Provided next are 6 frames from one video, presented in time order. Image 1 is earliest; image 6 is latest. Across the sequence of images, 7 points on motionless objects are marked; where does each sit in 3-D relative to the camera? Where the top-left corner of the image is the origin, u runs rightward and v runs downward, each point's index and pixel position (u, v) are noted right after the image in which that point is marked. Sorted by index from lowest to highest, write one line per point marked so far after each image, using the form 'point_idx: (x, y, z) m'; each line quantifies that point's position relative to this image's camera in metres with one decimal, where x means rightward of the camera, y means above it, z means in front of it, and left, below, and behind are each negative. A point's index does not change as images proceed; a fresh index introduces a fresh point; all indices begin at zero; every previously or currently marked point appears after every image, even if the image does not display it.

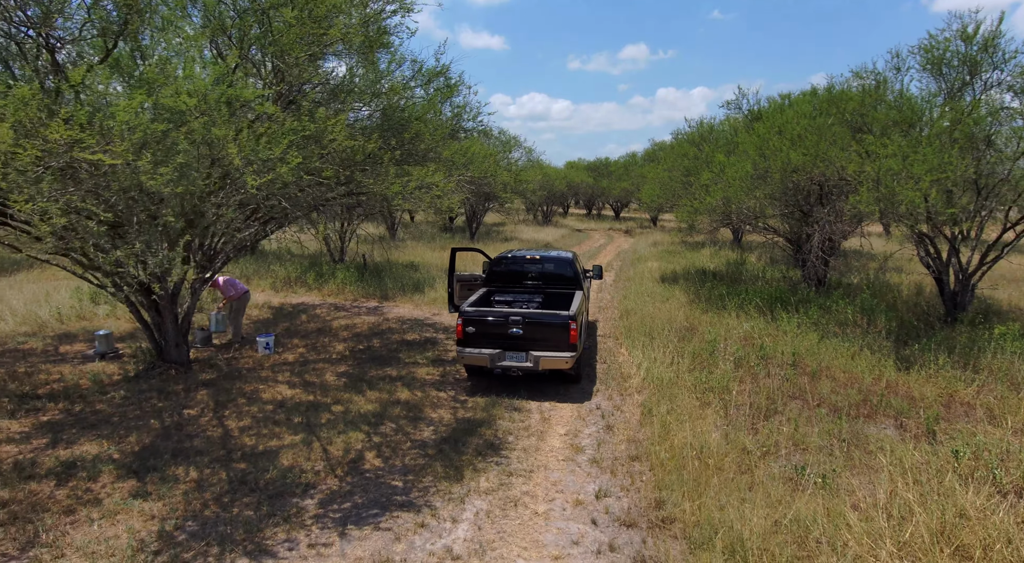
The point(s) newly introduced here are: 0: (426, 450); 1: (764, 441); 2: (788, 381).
0: (-0.8, -1.6, +6.0) m
1: (+2.4, -1.5, +6.0) m
2: (+3.4, -1.2, +7.6) m
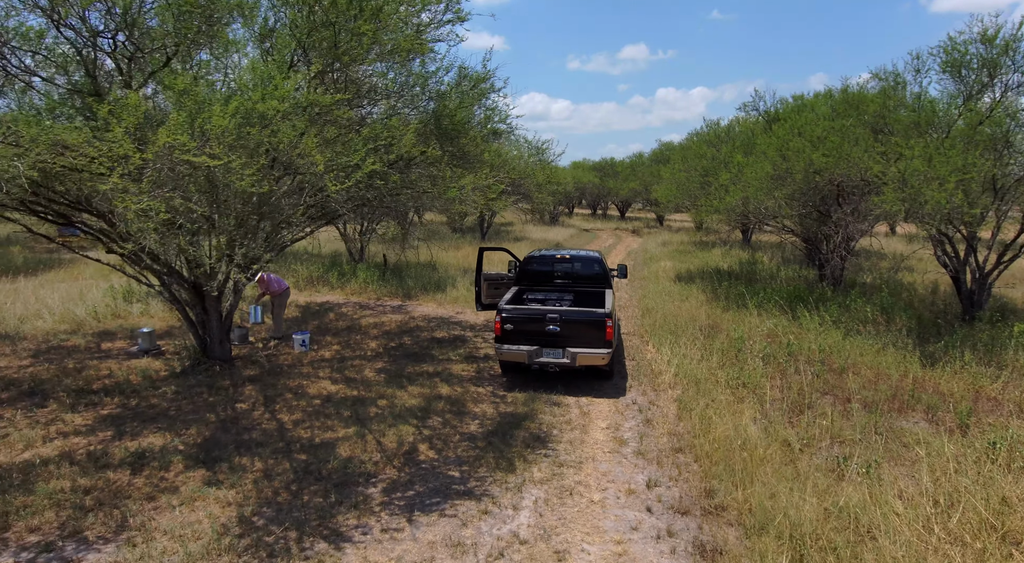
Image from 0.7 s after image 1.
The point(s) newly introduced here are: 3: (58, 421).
0: (-0.4, -1.6, +6.2) m
1: (+2.9, -1.5, +6.2) m
2: (+3.9, -1.2, +7.8) m
3: (-4.7, -1.4, +6.4) m
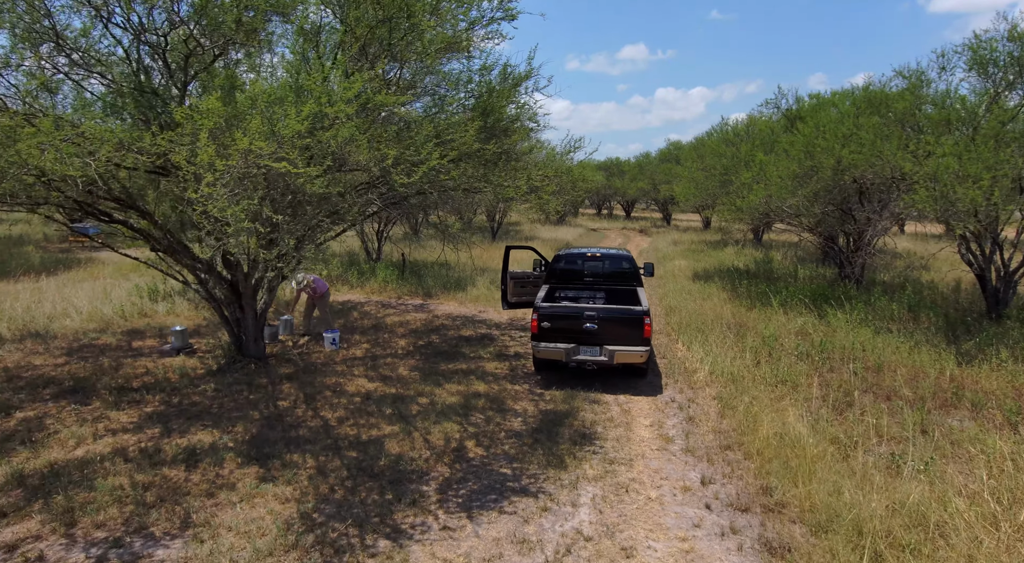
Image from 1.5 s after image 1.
0: (+0.1, -1.6, +6.2) m
1: (+3.3, -1.5, +6.2) m
2: (+4.3, -1.2, +7.8) m
3: (-4.2, -1.4, +6.4) m
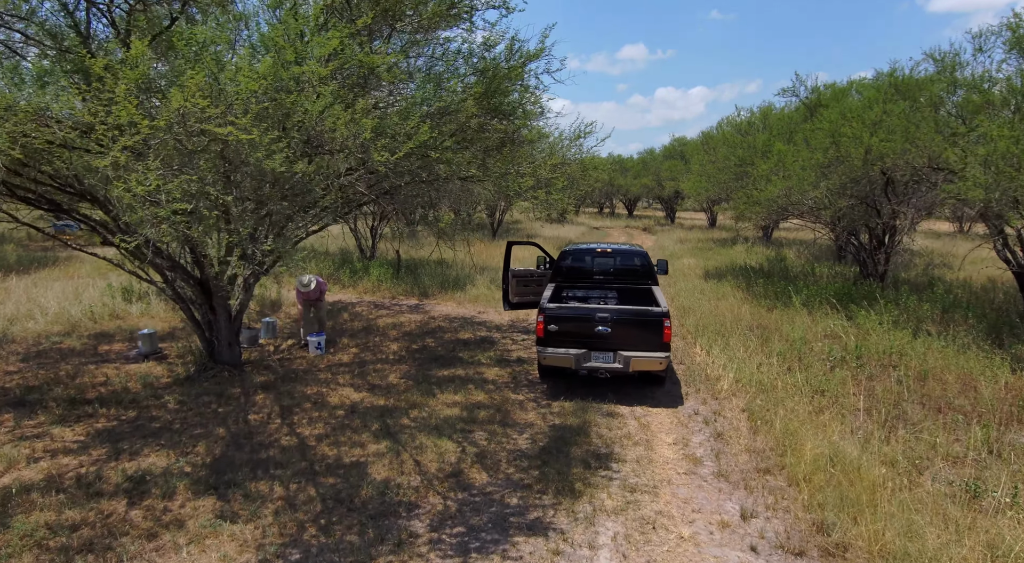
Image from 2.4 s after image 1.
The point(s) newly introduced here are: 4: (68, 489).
0: (+0.1, -1.5, +5.4) m
1: (+3.4, -1.5, +5.3) m
2: (+4.4, -1.1, +7.0) m
3: (-4.1, -1.4, +5.6) m
4: (-3.2, -1.5, +4.5) m
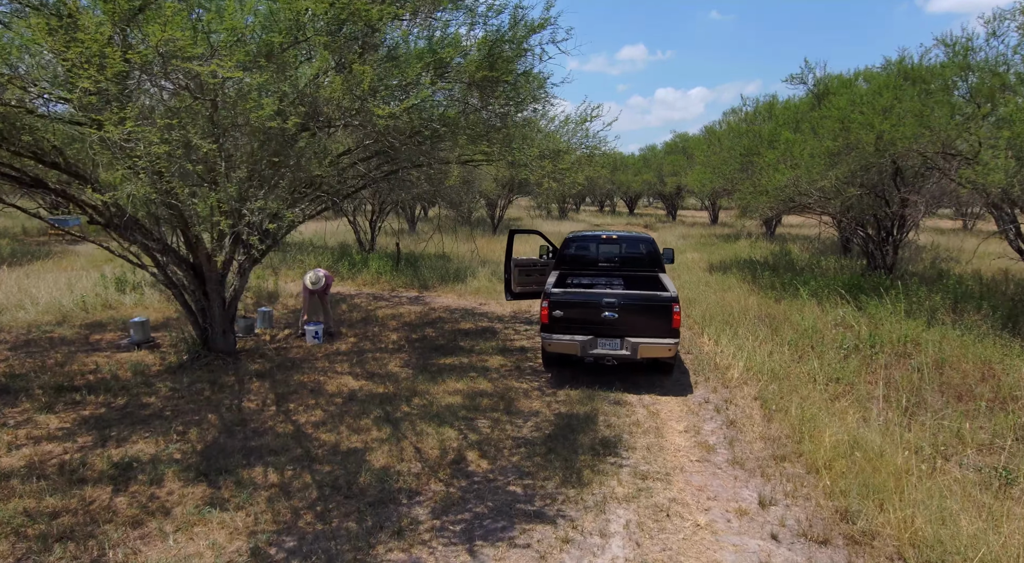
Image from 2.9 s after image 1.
0: (+0.2, -1.4, +5.1) m
1: (+3.4, -1.3, +5.1) m
2: (+4.4, -1.0, +6.8) m
3: (-4.1, -1.2, +5.3) m
4: (-3.2, -1.3, +4.3) m
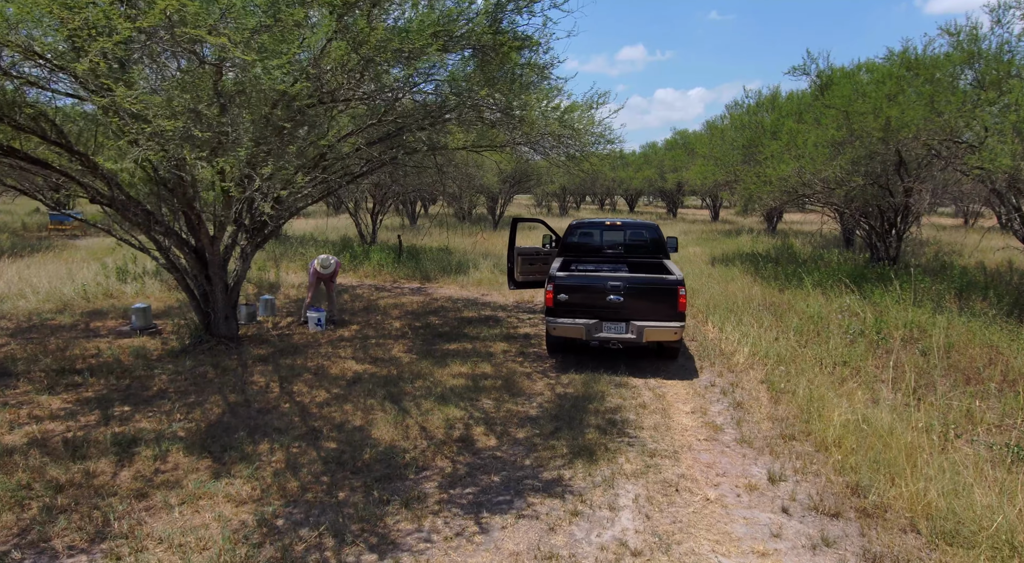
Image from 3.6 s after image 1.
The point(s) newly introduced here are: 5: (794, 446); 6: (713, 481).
0: (+0.2, -1.2, +5.1) m
1: (+3.5, -1.1, +5.1) m
2: (+4.4, -0.8, +6.7) m
3: (-4.1, -1.0, +5.3) m
4: (-3.1, -1.2, +4.3) m
5: (+2.2, -1.3, +4.8) m
6: (+1.4, -1.4, +4.3) m
